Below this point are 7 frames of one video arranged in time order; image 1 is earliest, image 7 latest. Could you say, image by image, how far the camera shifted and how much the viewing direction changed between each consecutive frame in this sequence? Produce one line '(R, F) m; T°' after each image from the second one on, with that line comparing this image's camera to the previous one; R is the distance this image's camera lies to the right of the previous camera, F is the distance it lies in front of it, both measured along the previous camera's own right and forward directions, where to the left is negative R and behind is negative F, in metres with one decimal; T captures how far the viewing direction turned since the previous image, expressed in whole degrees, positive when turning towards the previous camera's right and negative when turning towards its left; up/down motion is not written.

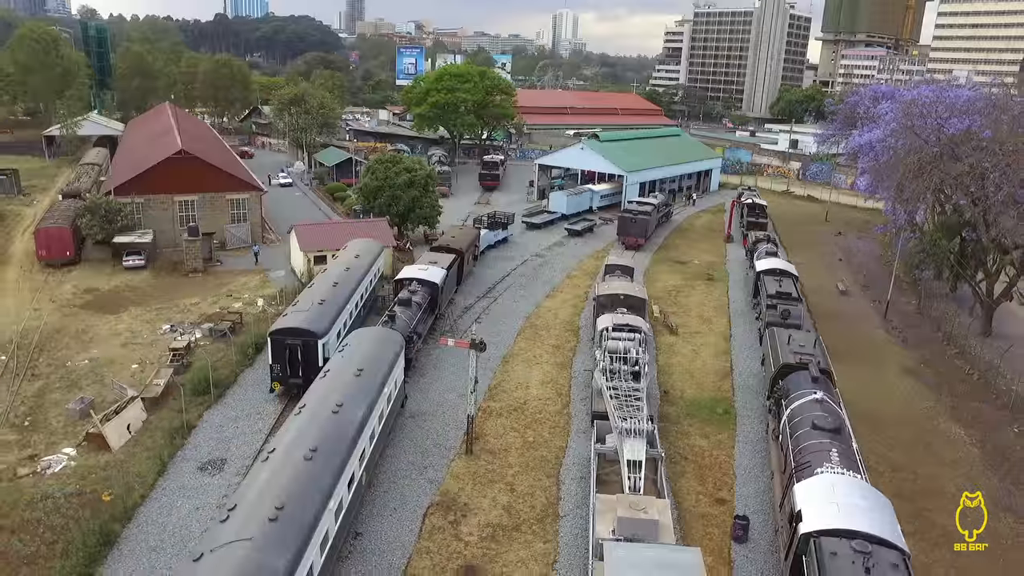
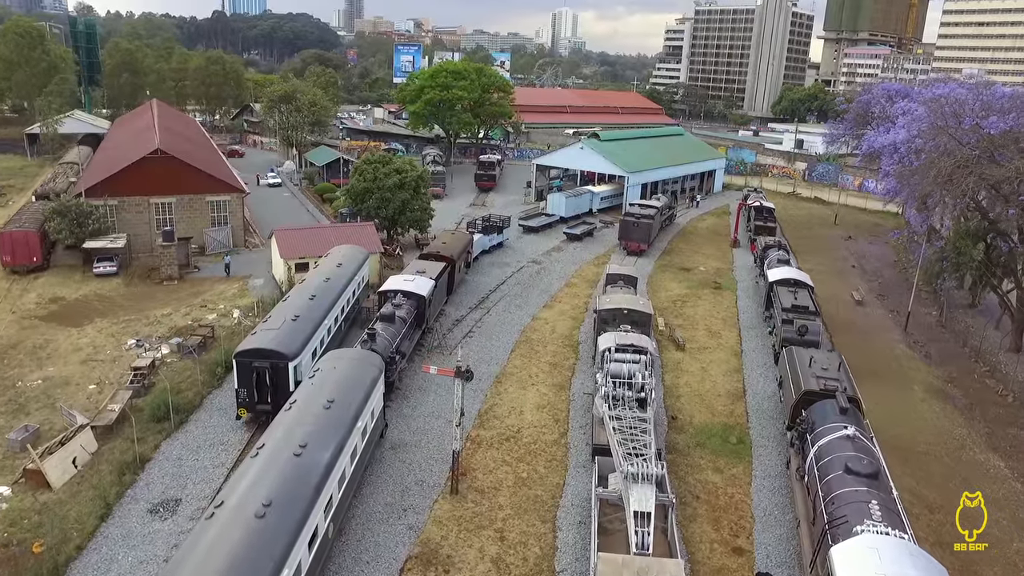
(+0.2, +2.1) m; 0°
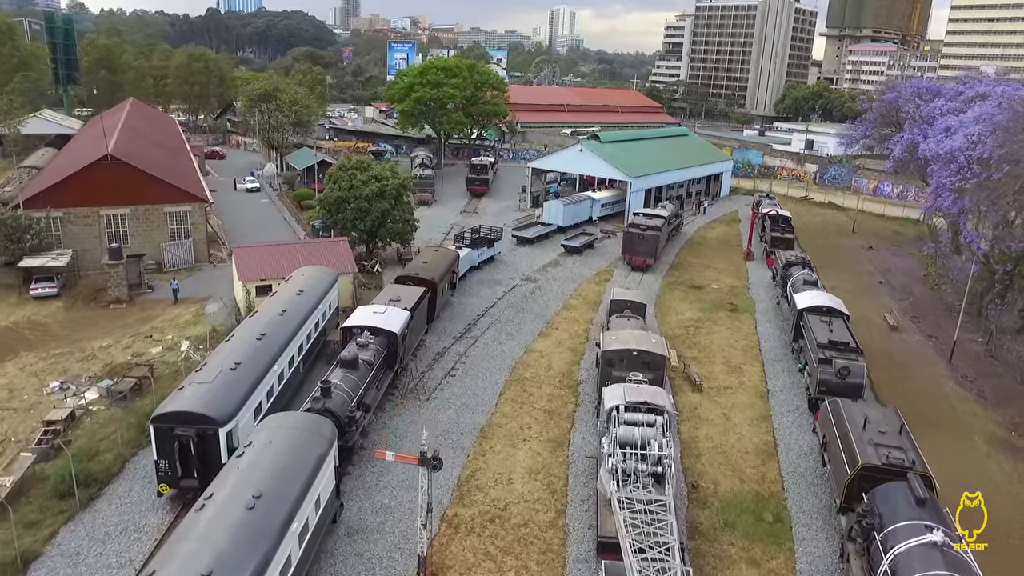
(+0.3, +3.8) m; 0°
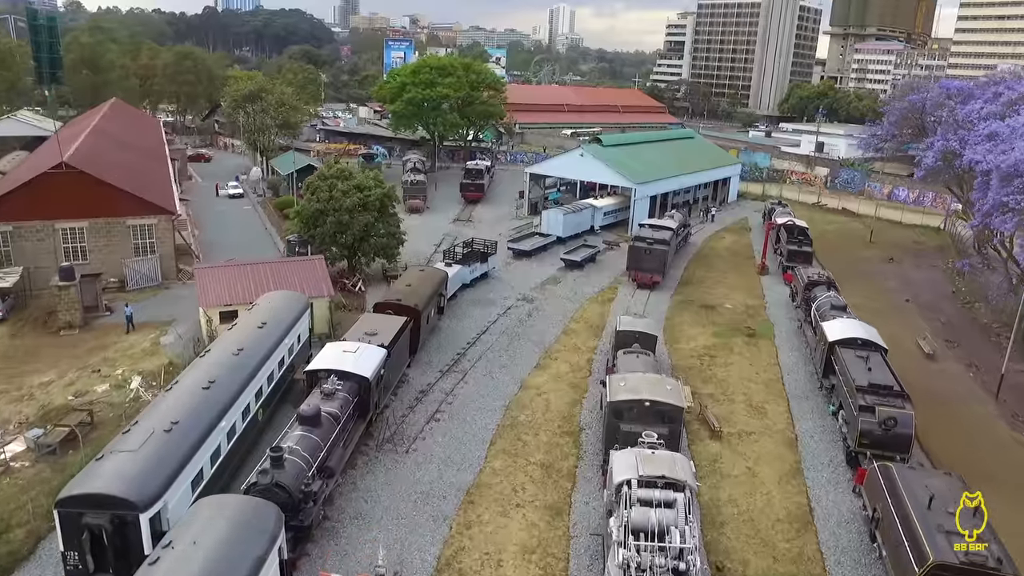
(+0.2, +3.0) m; 0°
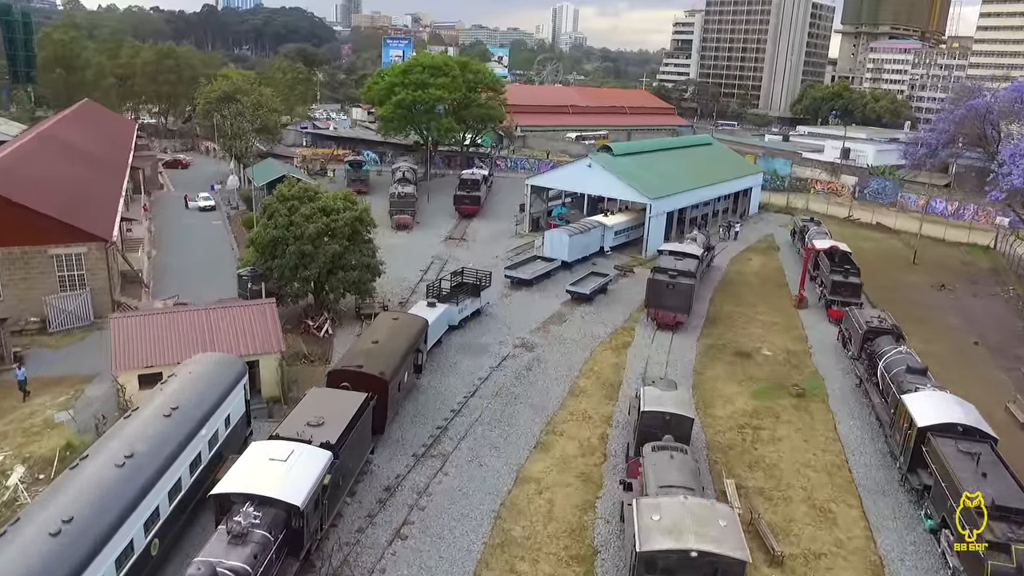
(+0.2, +5.2) m; 0°
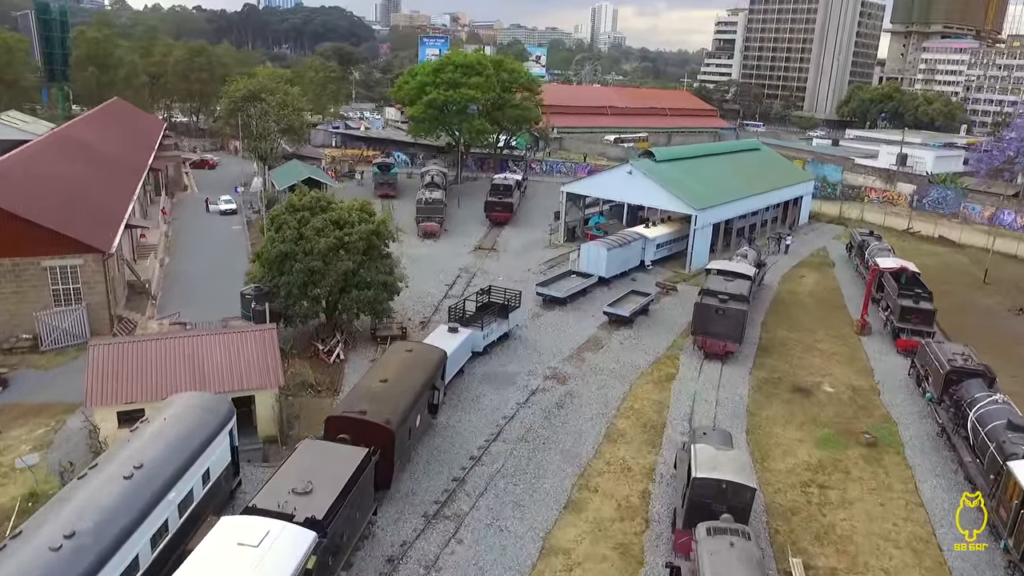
(+0.1, +2.7) m; -2°
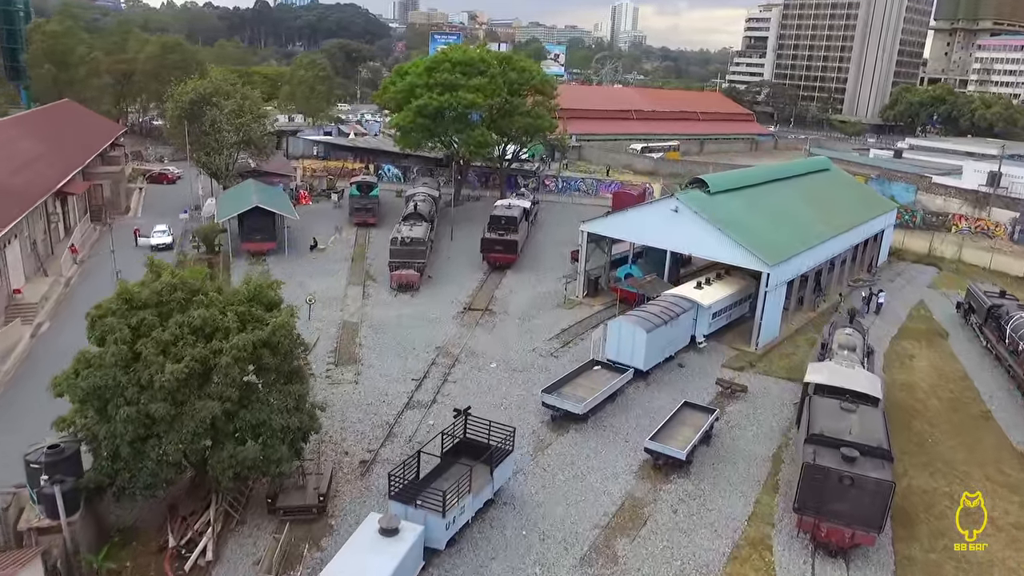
(+0.6, +10.0) m; -1°
